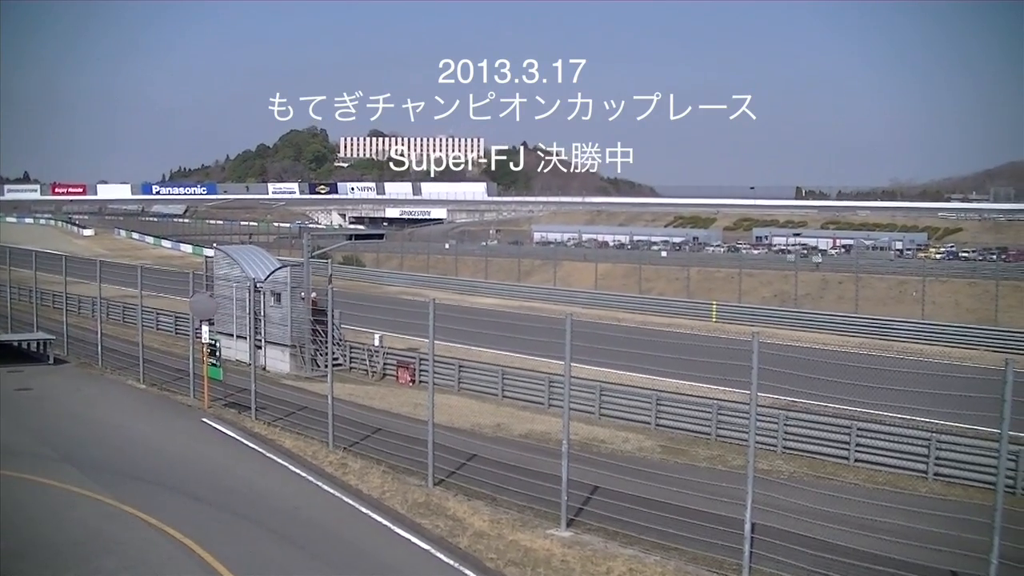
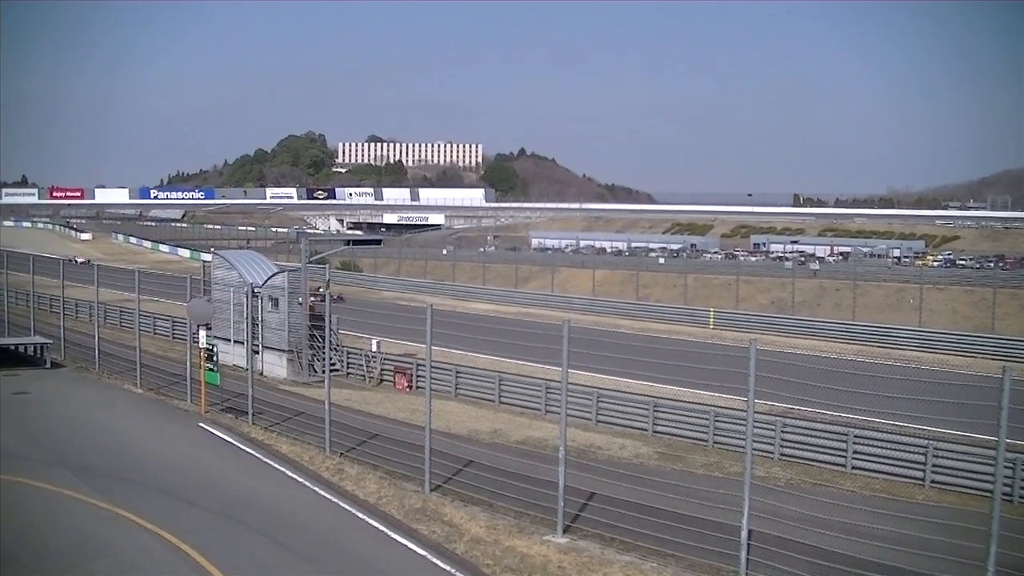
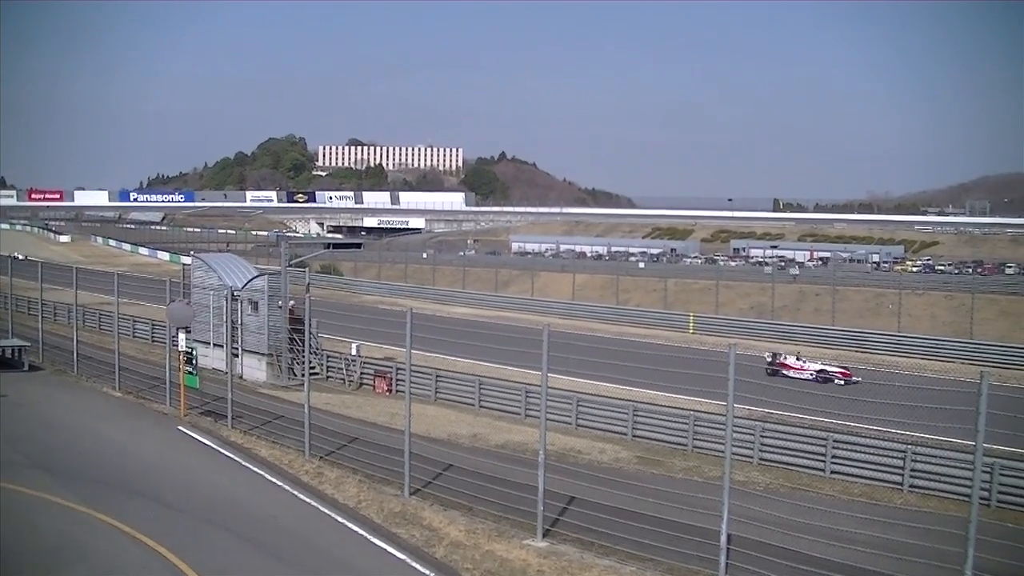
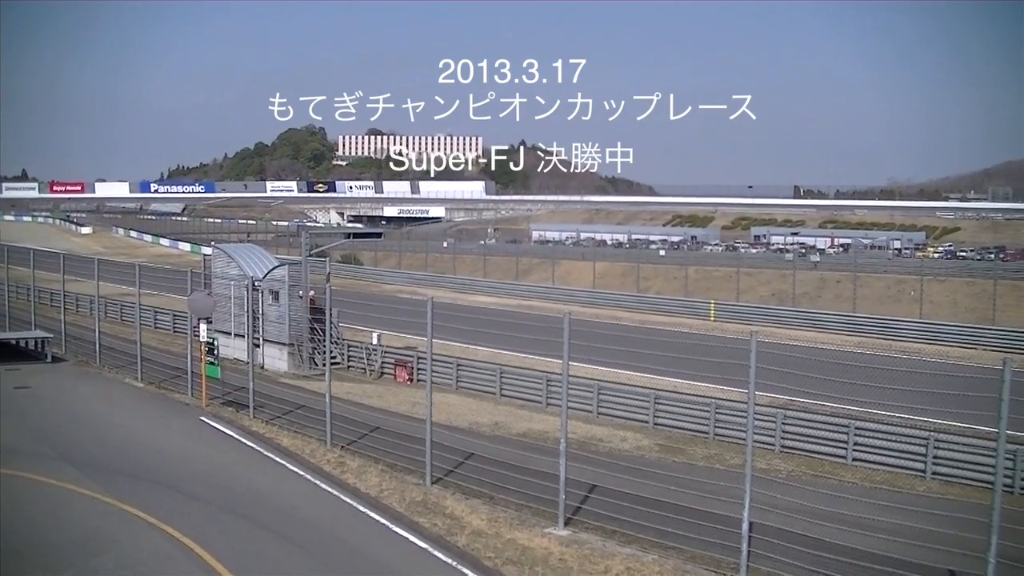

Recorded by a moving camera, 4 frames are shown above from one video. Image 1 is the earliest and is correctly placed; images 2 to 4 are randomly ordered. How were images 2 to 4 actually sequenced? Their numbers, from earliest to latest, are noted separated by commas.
4, 2, 3
